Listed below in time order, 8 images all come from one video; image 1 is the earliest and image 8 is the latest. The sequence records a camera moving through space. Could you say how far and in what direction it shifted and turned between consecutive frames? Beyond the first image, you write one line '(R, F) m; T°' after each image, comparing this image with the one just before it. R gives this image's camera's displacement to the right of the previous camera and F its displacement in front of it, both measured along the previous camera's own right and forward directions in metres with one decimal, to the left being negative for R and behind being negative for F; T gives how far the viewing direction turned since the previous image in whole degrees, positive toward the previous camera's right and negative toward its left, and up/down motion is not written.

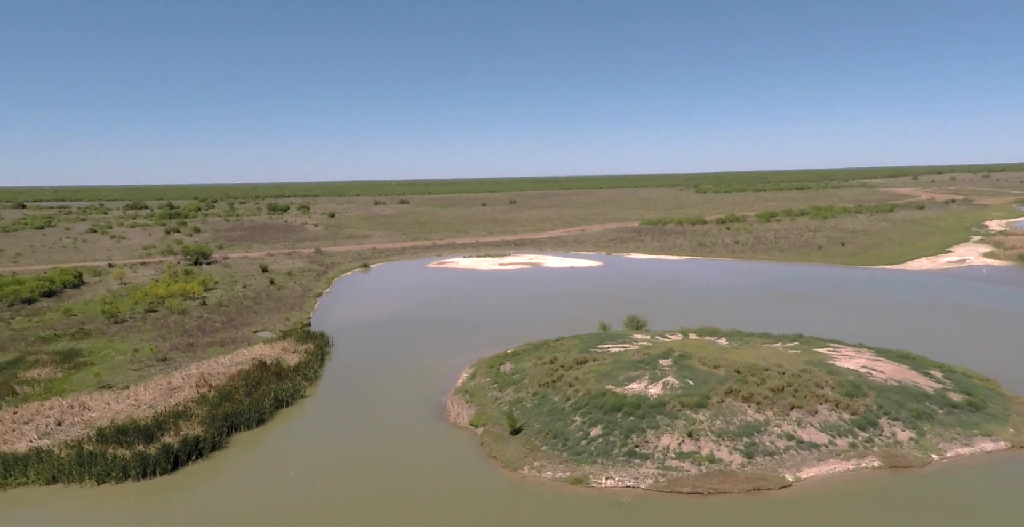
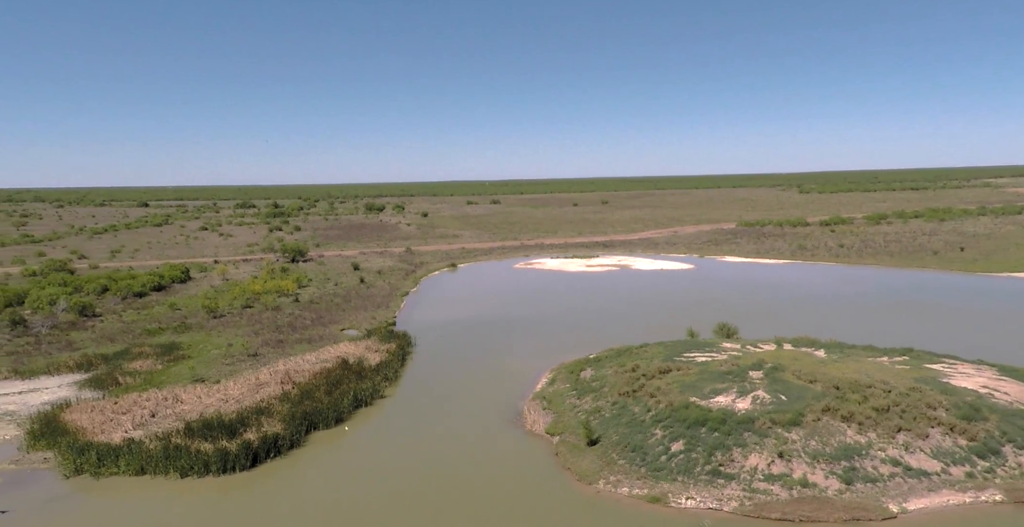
(+0.4, +0.7) m; -7°
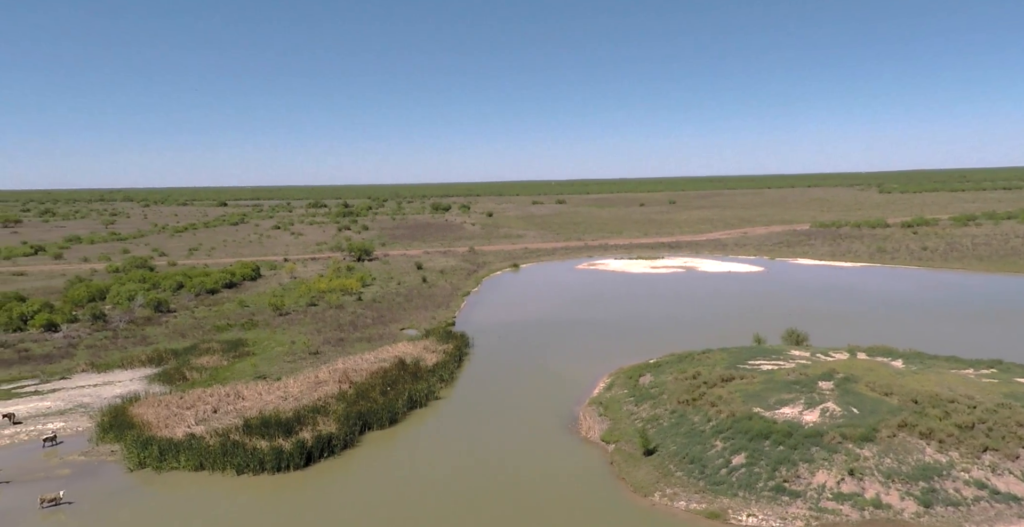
(+0.3, +0.5) m; -5°
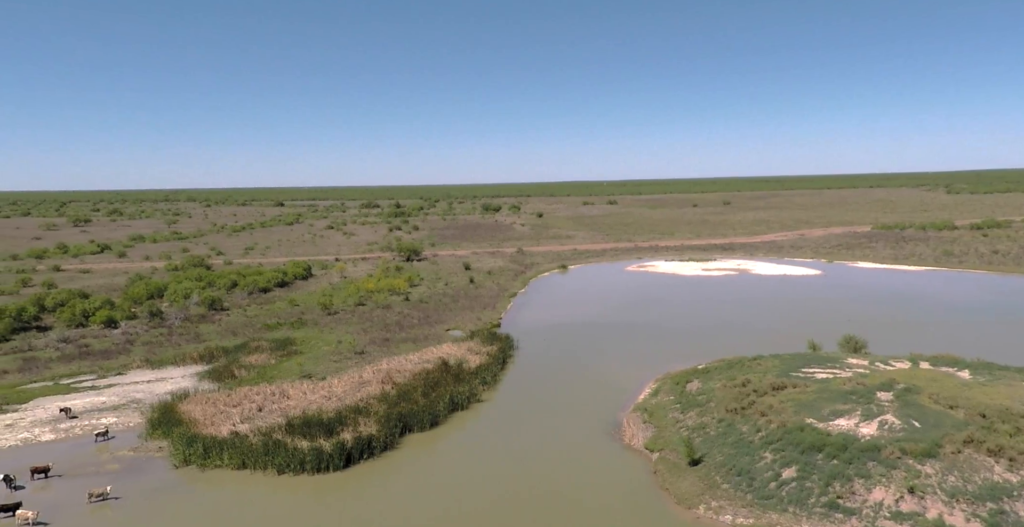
(+0.3, +0.4) m; -4°
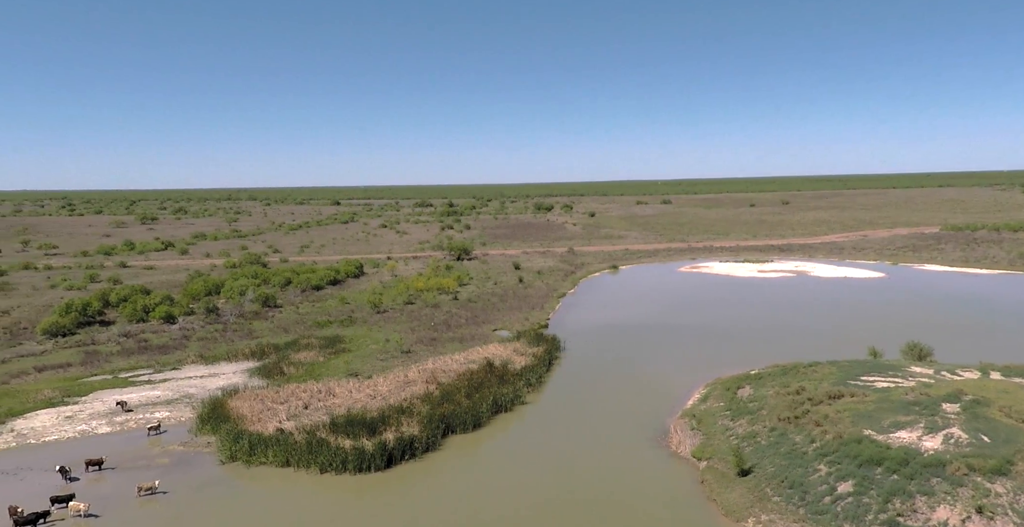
(+0.2, +0.4) m; -4°
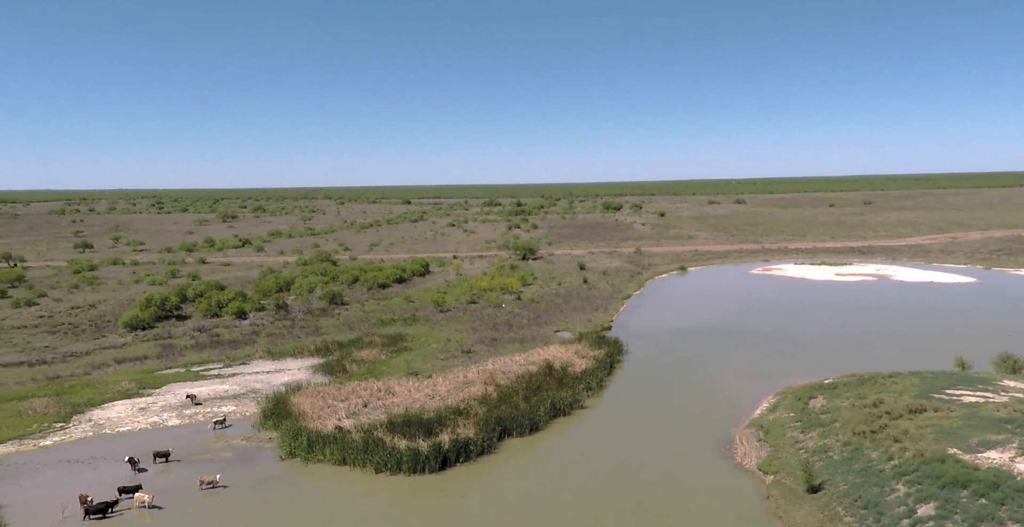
(+0.3, +0.5) m; -5°
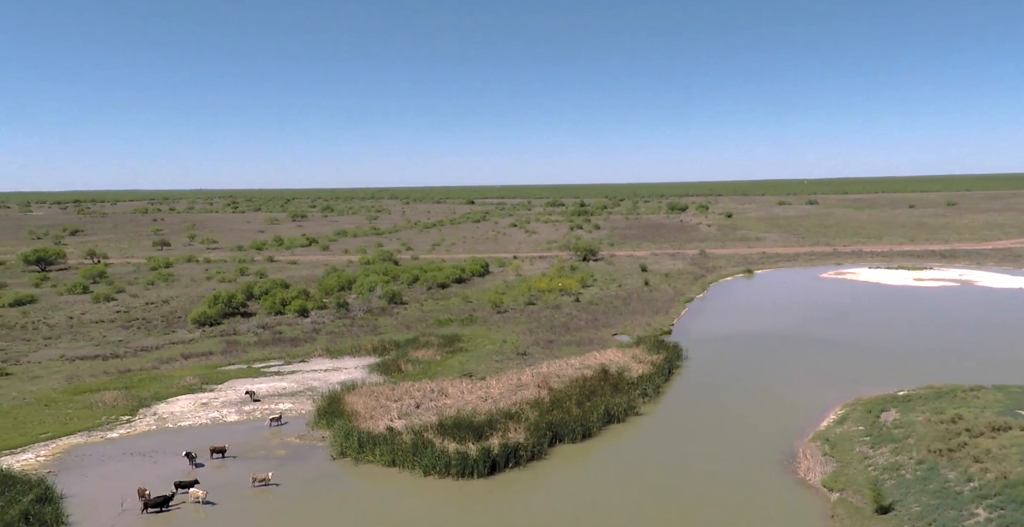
(+0.3, +0.5) m; -5°
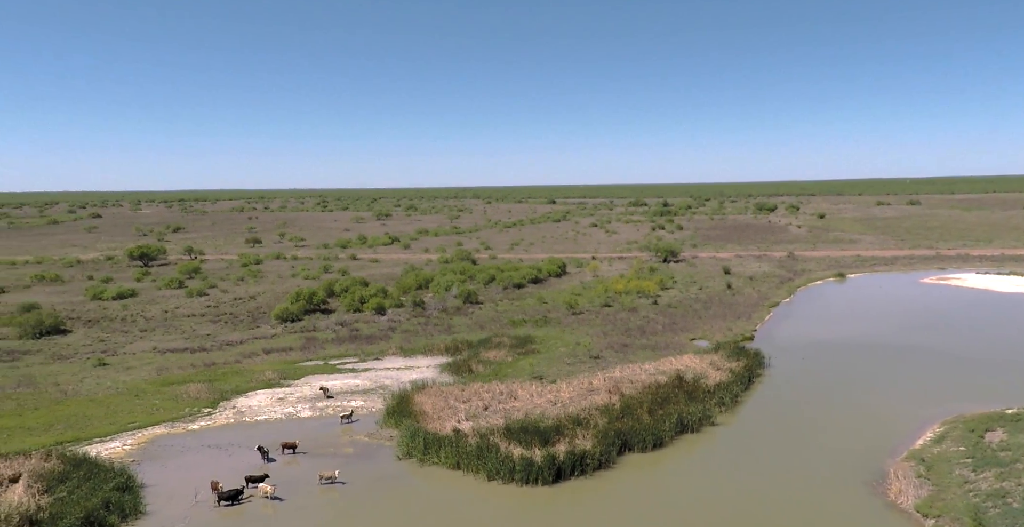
(+0.3, +0.6) m; -6°
